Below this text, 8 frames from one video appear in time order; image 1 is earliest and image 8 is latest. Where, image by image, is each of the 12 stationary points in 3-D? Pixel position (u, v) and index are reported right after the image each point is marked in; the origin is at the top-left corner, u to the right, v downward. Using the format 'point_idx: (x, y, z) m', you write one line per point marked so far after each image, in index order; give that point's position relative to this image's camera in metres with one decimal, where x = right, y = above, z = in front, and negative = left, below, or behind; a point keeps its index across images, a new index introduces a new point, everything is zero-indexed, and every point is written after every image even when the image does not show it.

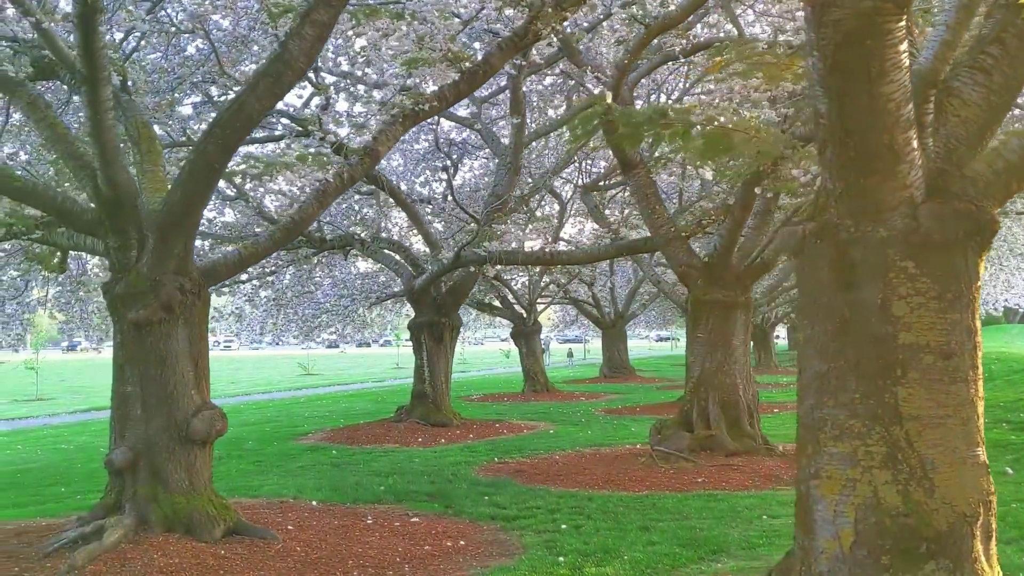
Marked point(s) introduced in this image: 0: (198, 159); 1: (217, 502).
0: (-2.3, +1.0, +6.0) m
1: (-2.3, -1.7, +6.4) m
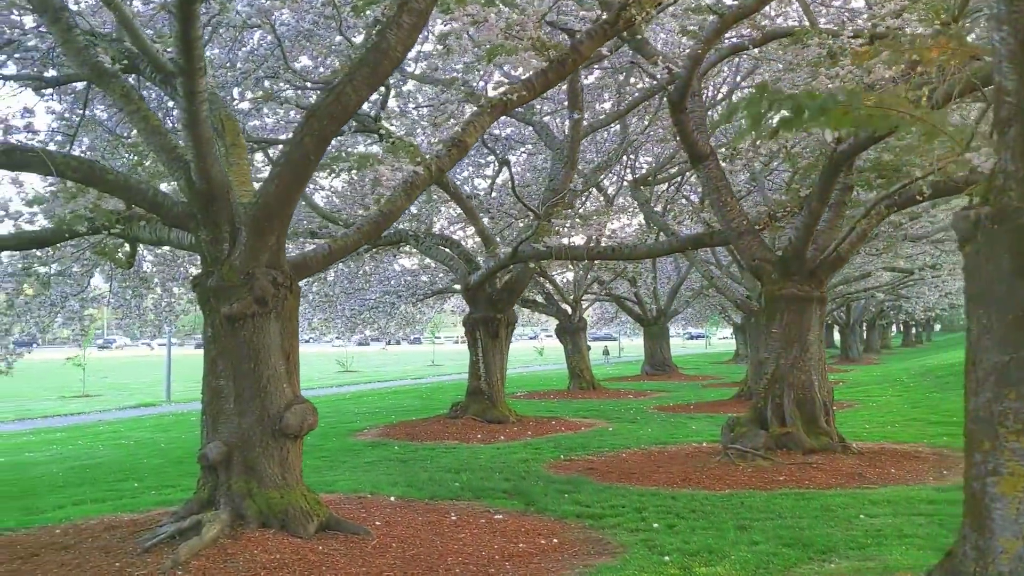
0: (-1.6, +1.0, +5.9) m
1: (-1.6, -1.6, +6.4) m
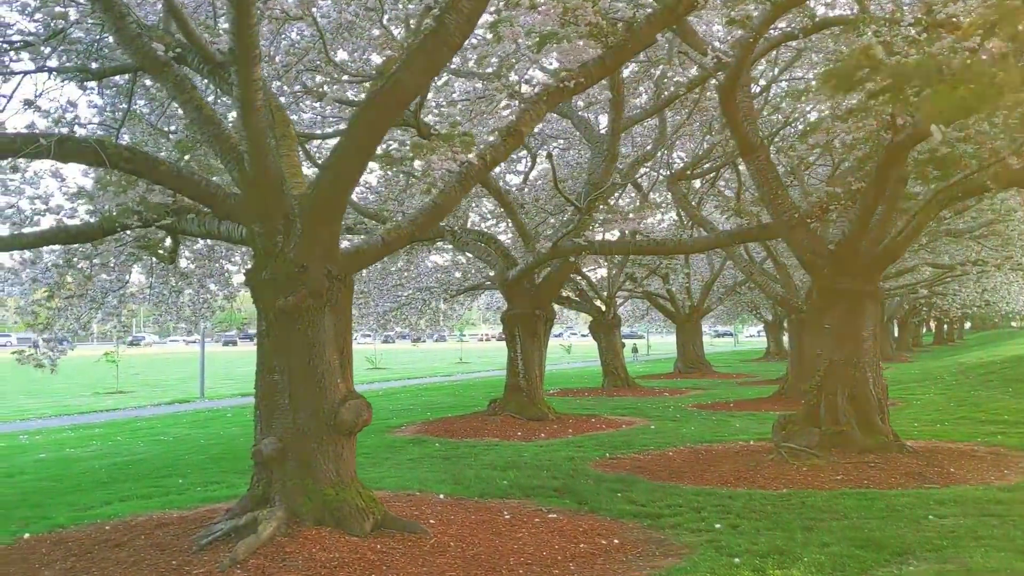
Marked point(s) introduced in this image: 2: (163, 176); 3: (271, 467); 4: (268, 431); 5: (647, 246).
0: (-1.1, +1.1, +5.8) m
1: (-1.1, -1.6, +6.2) m
2: (-2.7, +0.8, +6.2) m
3: (-1.8, -1.3, +6.1) m
4: (-1.8, -1.1, +6.2) m
5: (+2.1, +0.7, +12.7) m
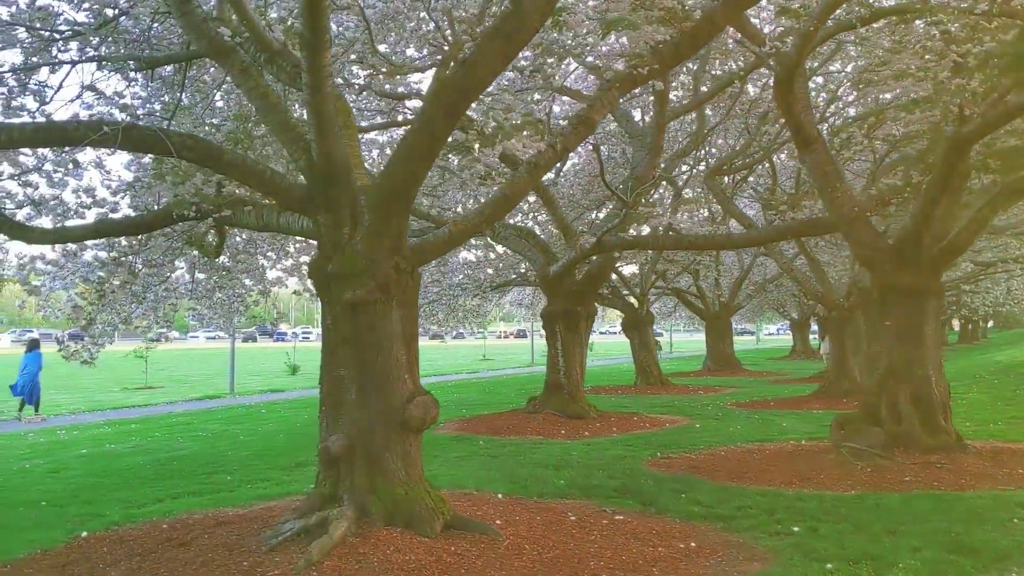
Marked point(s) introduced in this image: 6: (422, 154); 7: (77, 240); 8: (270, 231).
0: (-0.6, +1.1, +5.6) m
1: (-0.6, -1.5, +6.1) m
2: (-2.1, +0.9, +6.1) m
3: (-1.3, -1.3, +6.0) m
4: (-1.3, -1.0, +6.1) m
5: (+2.8, +0.7, +12.5) m
6: (-0.6, +0.9, +5.7) m
7: (-4.0, +0.4, +7.6) m
8: (-2.1, +0.5, +7.2) m
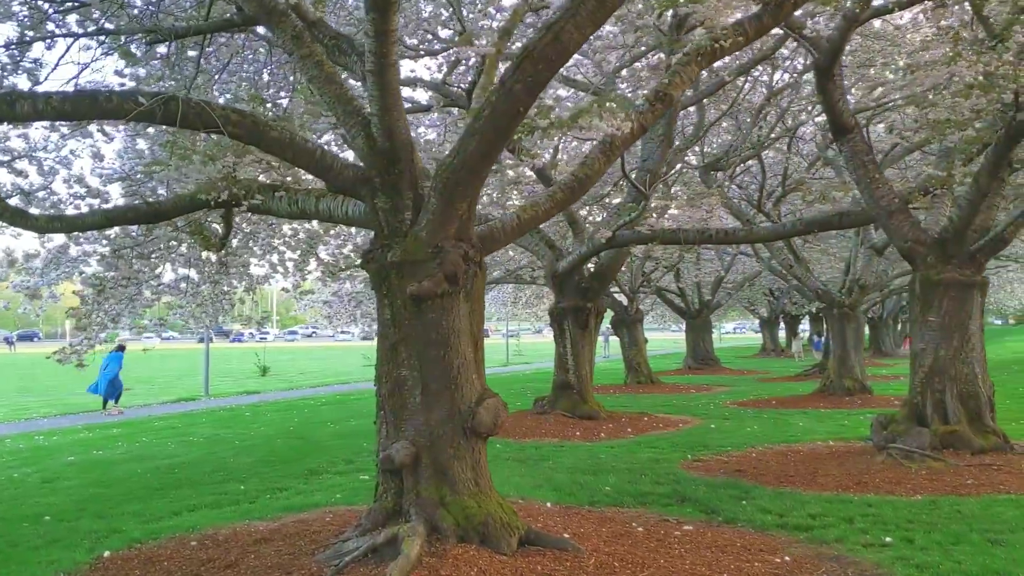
0: (-0.1, +1.2, +5.1) m
1: (-0.1, -1.5, +5.5) m
2: (-1.6, +1.0, +5.4) m
3: (-0.7, -1.2, +5.4) m
4: (-0.8, -1.0, +5.5) m
5: (+3.0, +0.8, +12.1) m
6: (-0.1, +1.0, +5.1) m
7: (-3.5, +0.5, +6.9) m
8: (-1.6, +0.6, +6.6) m
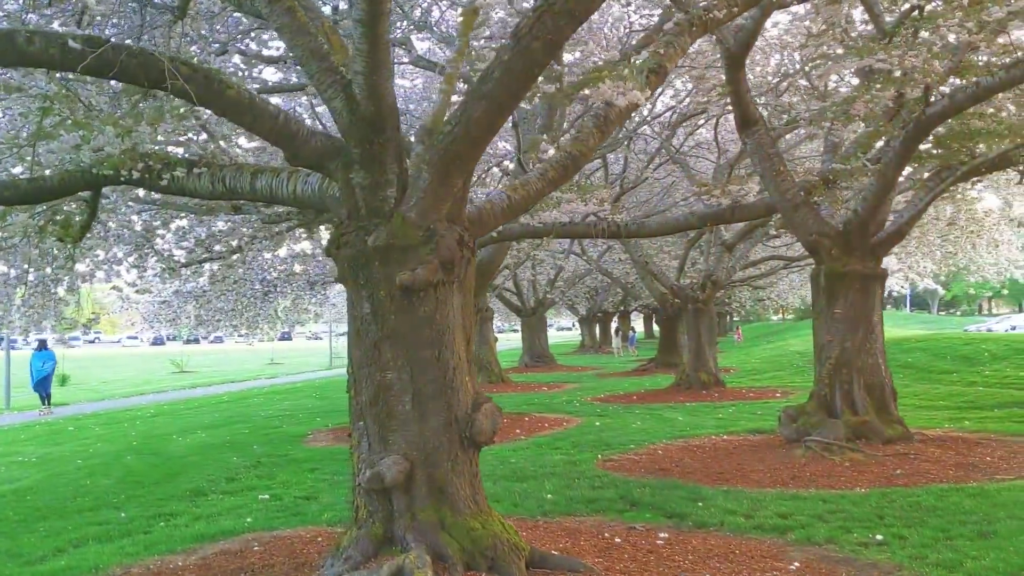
0: (0.0, +1.2, +4.4) m
1: (0.0, -1.4, +4.8) m
2: (-1.5, +1.0, +4.4) m
3: (-0.7, -1.2, +4.5) m
4: (-0.7, -0.9, +4.6) m
5: (+1.5, +0.8, +11.9) m
6: (0.0, +1.1, +4.4) m
7: (-3.7, +0.6, +5.4) m
8: (-1.8, +0.6, +5.5) m
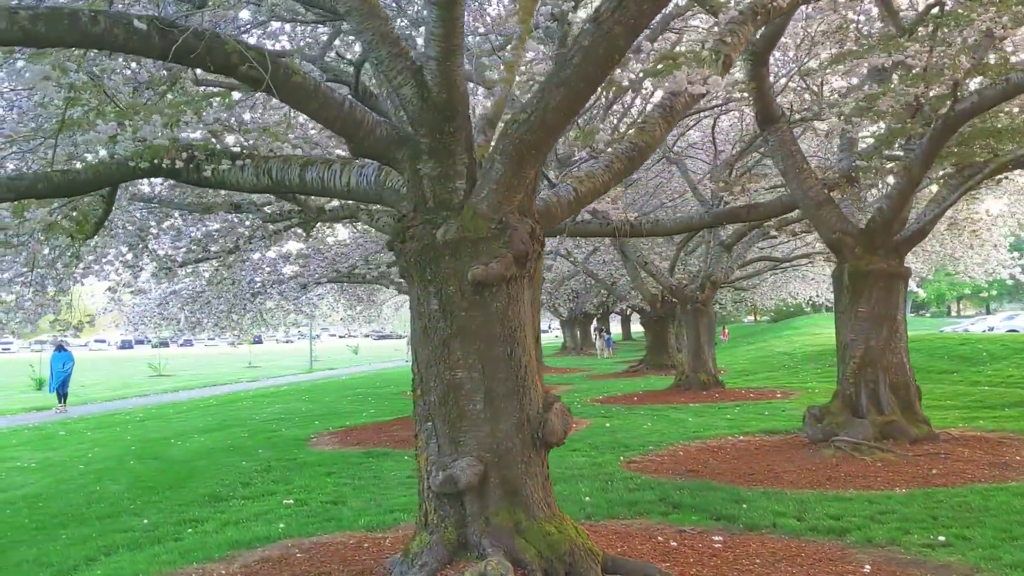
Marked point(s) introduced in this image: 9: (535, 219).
0: (+0.5, +1.3, +4.2) m
1: (+0.4, -1.4, +4.6) m
2: (-1.1, +1.1, +4.2) m
3: (-0.3, -1.1, +4.4) m
4: (-0.3, -0.9, +4.4) m
5: (+1.8, +0.8, +11.8) m
6: (+0.4, +1.1, +4.3) m
7: (-3.4, +0.6, +5.1) m
8: (-1.4, +0.7, +5.3) m
9: (+0.1, +0.4, +4.7) m
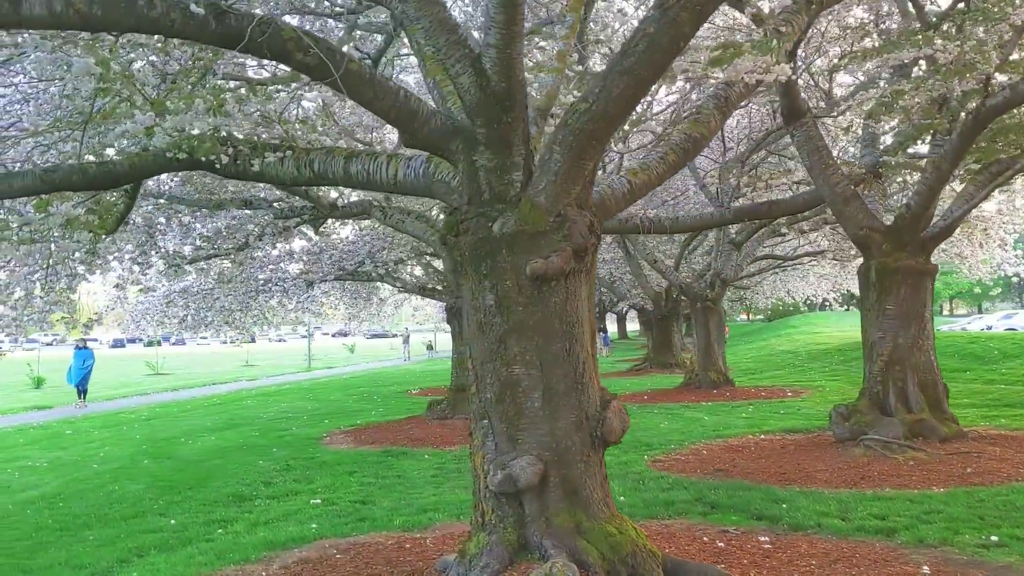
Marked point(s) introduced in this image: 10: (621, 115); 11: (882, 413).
0: (+0.8, +1.3, +4.1) m
1: (+0.7, -1.3, +4.5) m
2: (-0.8, +1.1, +4.1) m
3: (0.0, -1.1, +4.2) m
4: (0.0, -0.9, +4.3) m
5: (+2.0, +0.9, +11.6) m
6: (+0.7, +1.1, +4.2) m
7: (-3.0, +0.6, +5.0) m
8: (-1.1, +0.7, +5.2) m
9: (+0.4, +0.4, +4.6) m
10: (+0.6, +0.9, +4.3) m
11: (+4.3, -1.5, +9.6) m
